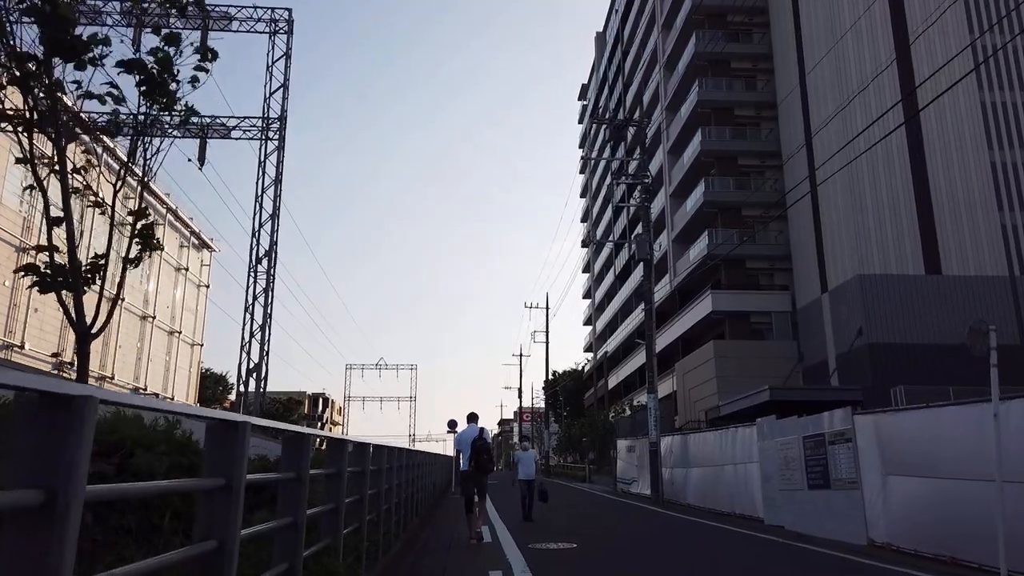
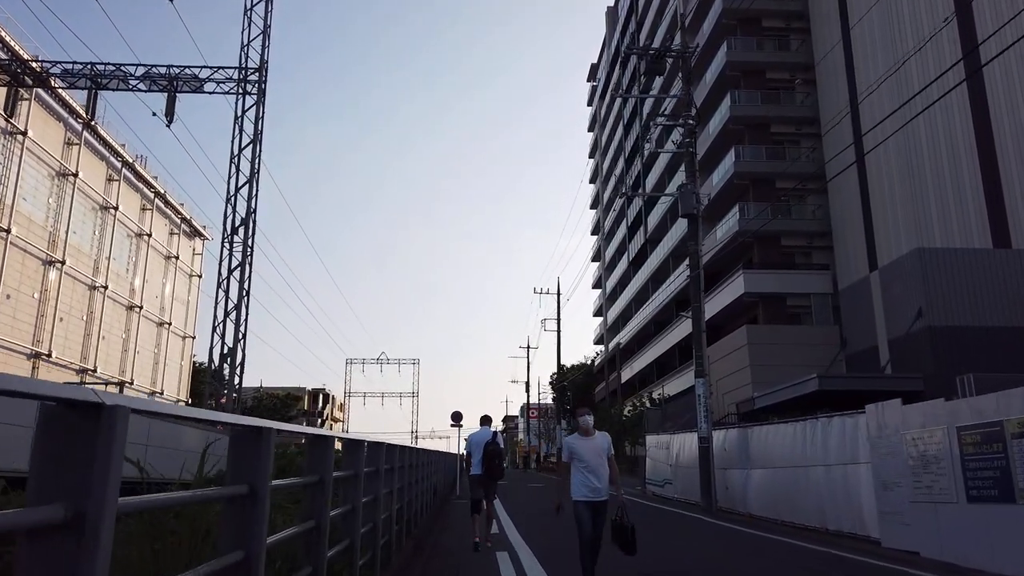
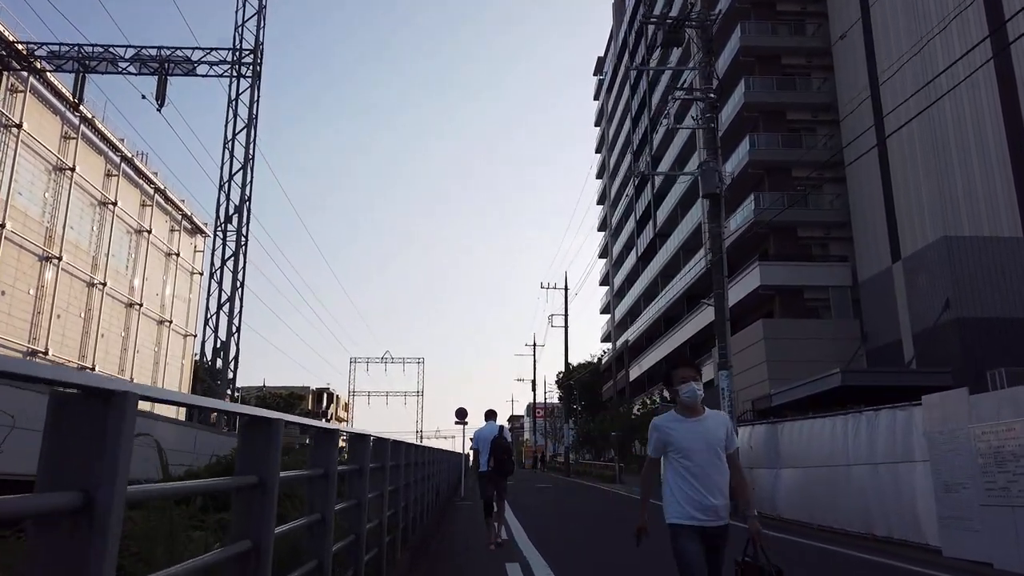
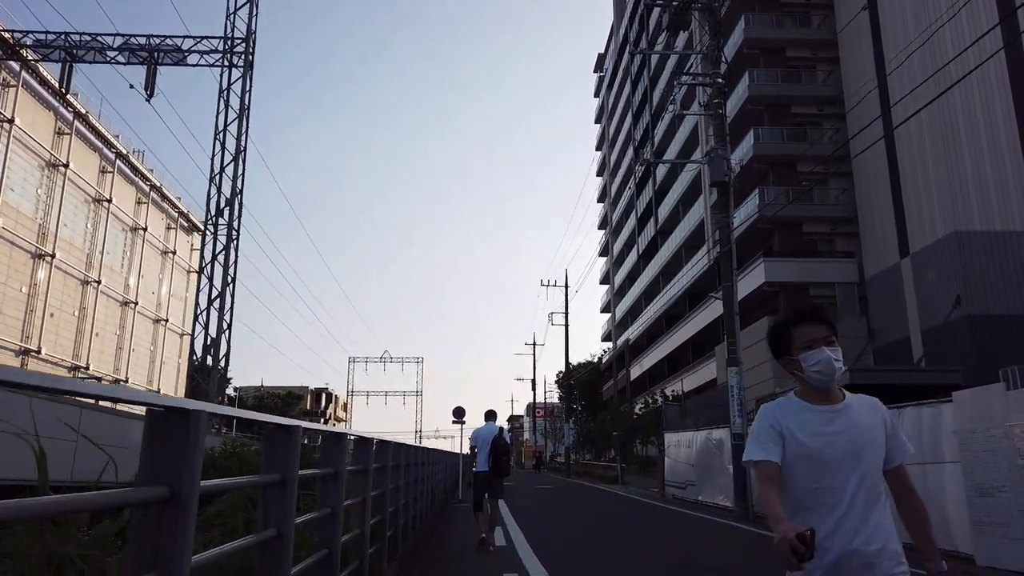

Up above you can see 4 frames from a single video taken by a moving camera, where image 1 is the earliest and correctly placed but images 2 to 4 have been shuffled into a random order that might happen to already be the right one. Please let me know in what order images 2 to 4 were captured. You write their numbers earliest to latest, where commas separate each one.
2, 3, 4
